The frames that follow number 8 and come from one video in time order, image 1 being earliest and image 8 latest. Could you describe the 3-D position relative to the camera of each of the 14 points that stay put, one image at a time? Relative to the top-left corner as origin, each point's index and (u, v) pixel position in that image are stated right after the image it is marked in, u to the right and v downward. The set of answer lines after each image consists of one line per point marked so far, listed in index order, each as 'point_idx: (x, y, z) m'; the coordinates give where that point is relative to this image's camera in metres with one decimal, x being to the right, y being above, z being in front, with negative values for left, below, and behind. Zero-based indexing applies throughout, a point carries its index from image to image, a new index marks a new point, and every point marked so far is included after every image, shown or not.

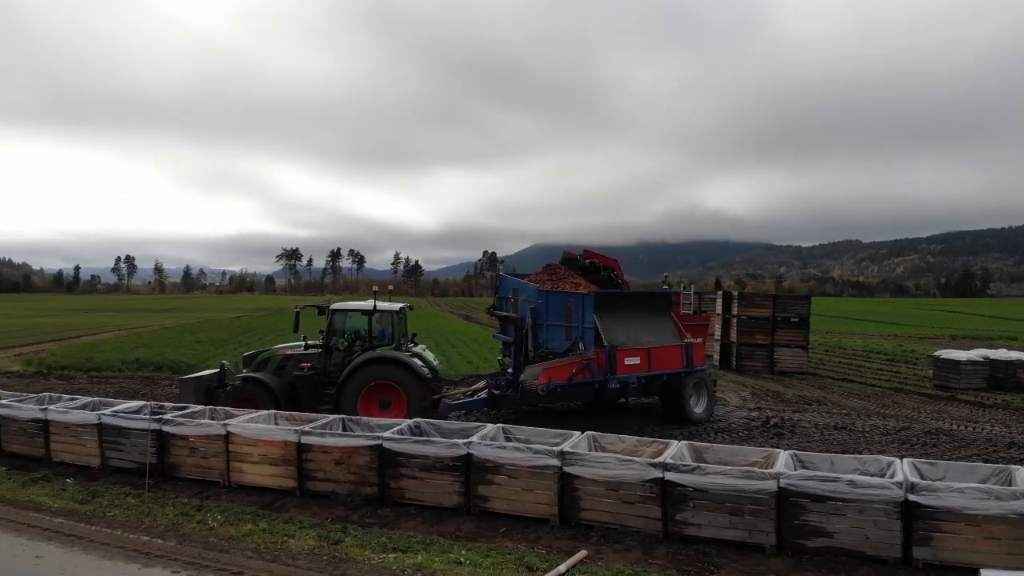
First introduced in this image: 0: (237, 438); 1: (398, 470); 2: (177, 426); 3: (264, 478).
0: (-3.2, -1.8, +7.1) m
1: (-1.3, -2.1, +6.9) m
2: (-4.0, -1.7, +7.2) m
3: (-2.9, -2.2, +7.1) m
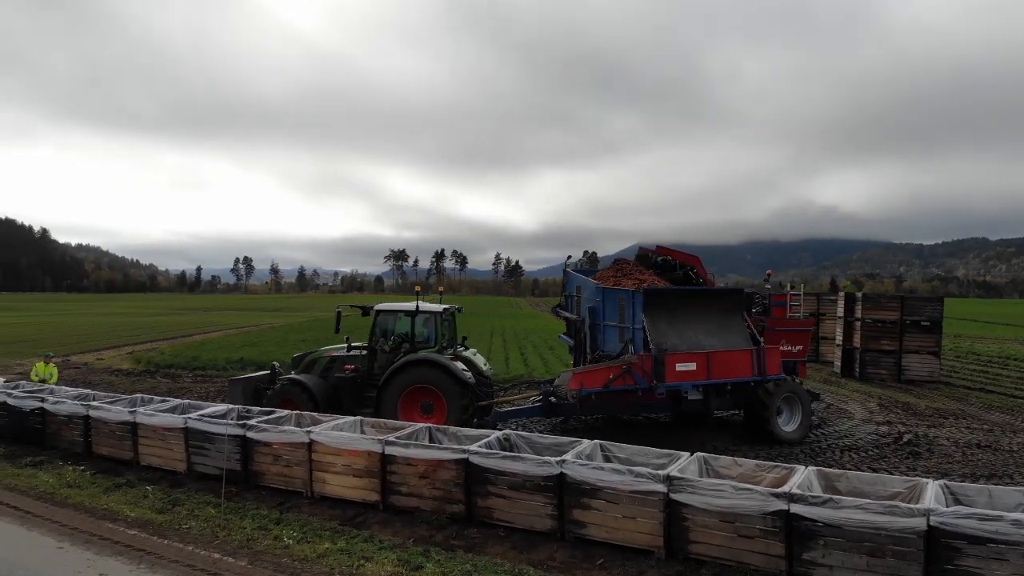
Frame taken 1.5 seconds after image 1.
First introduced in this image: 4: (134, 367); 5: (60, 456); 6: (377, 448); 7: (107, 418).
0: (-2.2, -1.8, +6.8) m
1: (-0.3, -2.1, +6.4) m
2: (-2.9, -1.7, +7.1) m
3: (-1.8, -2.2, +6.7) m
4: (-9.2, -1.9, +14.6) m
5: (-5.8, -2.1, +7.7) m
6: (-1.5, -1.8, +6.7) m
7: (-5.1, -1.6, +7.6) m
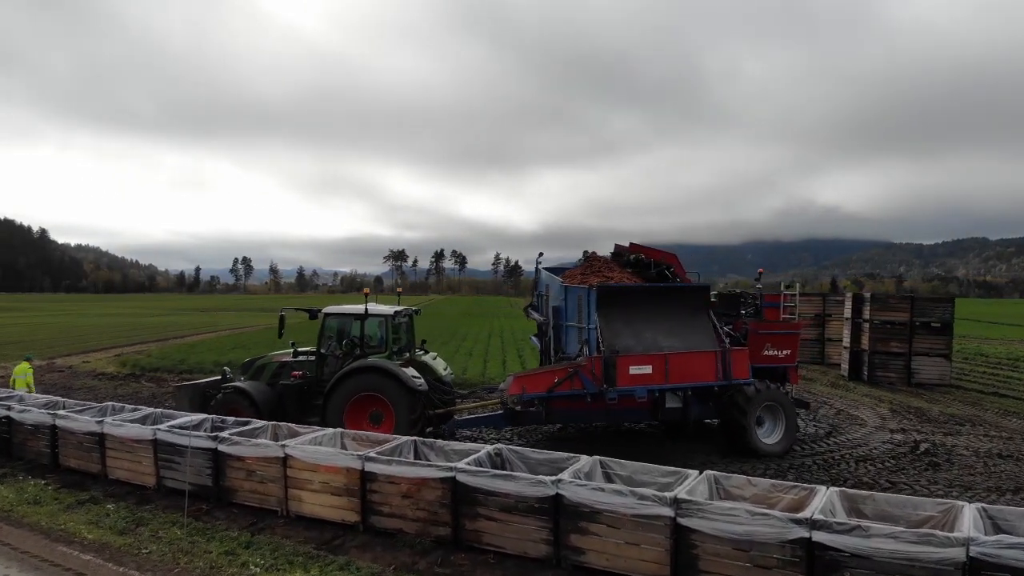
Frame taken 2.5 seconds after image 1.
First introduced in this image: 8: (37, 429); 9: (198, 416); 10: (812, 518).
0: (-2.2, -1.8, +6.3) m
1: (-0.4, -2.1, +5.8) m
2: (-3.0, -1.7, +6.5) m
3: (-1.9, -2.3, +6.2) m
4: (-9.2, -1.9, +14.1) m
5: (-5.8, -2.2, +7.2) m
6: (-1.6, -1.8, +6.1) m
7: (-5.1, -1.6, +7.1) m
8: (-5.8, -1.7, +7.3) m
9: (-3.8, -1.5, +7.2) m
10: (+2.5, -1.9, +5.1) m
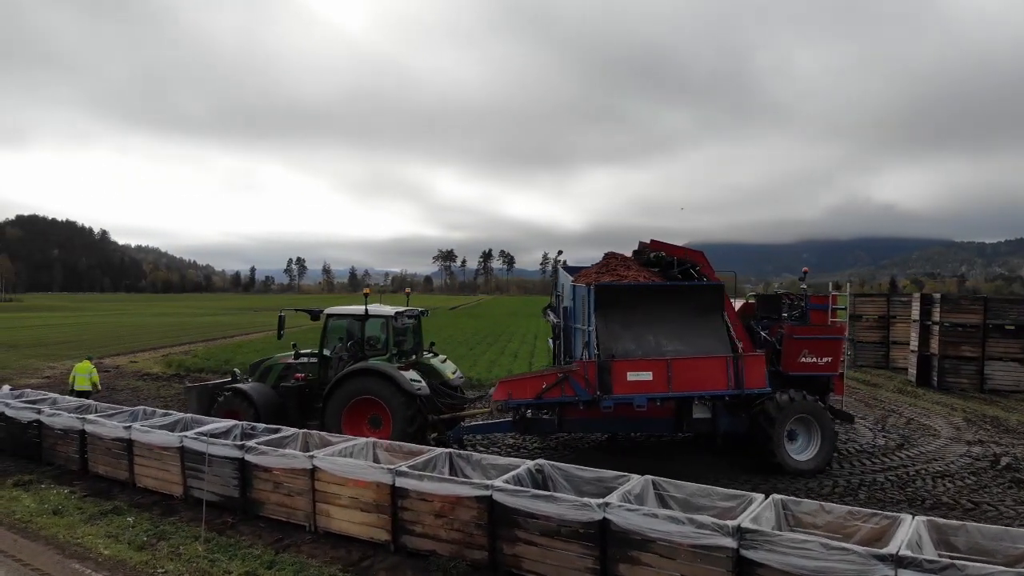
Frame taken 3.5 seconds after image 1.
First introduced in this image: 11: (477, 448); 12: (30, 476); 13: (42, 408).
0: (-1.8, -1.8, +5.9) m
1: (0.0, -2.1, +5.3) m
2: (-2.6, -1.7, +6.2) m
3: (-1.5, -2.3, +5.8) m
4: (-8.2, -1.9, +14.2) m
5: (-5.4, -2.2, +7.1) m
6: (-1.2, -1.8, +5.7) m
7: (-4.7, -1.7, +6.9) m
8: (-5.3, -1.7, +7.2) m
9: (-3.3, -1.5, +7.0) m
10: (+2.8, -1.9, +4.4) m
11: (-0.7, -2.5, +9.5) m
12: (-5.8, -2.3, +7.2) m
13: (-5.9, -1.5, +7.6) m
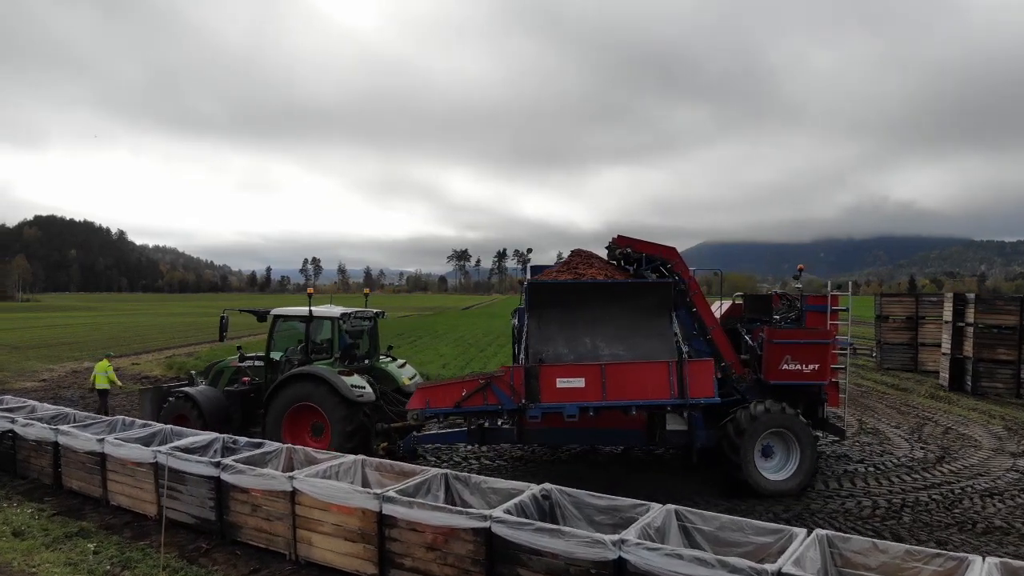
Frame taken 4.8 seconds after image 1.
0: (-1.8, -1.8, +5.3) m
1: (0.0, -2.2, +4.6) m
2: (-2.5, -1.7, +5.6) m
3: (-1.5, -2.3, +5.1) m
4: (-7.9, -1.9, +13.8) m
5: (-5.3, -2.2, +6.6) m
6: (-1.2, -1.8, +5.0) m
7: (-4.6, -1.7, +6.4) m
8: (-5.2, -1.7, +6.6) m
9: (-3.2, -1.6, +6.4) m
10: (+2.8, -2.0, +3.6) m
11: (-0.6, -2.5, +8.8) m
12: (-5.7, -2.3, +6.7) m
13: (-5.8, -1.5, +7.1) m
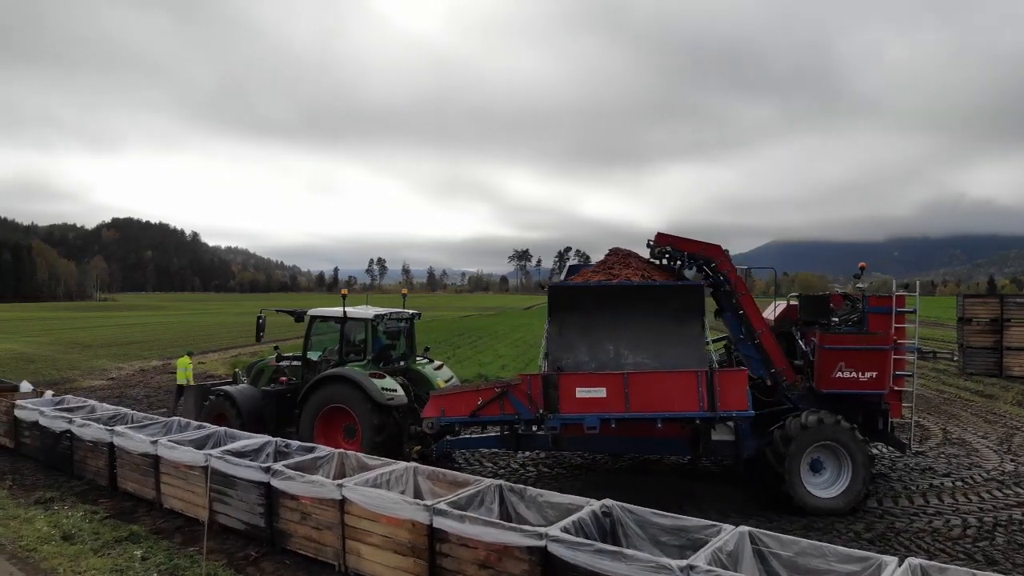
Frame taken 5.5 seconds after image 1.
0: (-1.3, -1.8, +5.1) m
1: (+0.4, -2.2, +4.2) m
2: (-2.0, -1.7, +5.5) m
3: (-1.0, -2.3, +4.9) m
4: (-6.5, -1.9, +14.2) m
5: (-4.7, -2.2, +6.7) m
6: (-0.7, -1.8, +4.8) m
7: (-4.0, -1.7, +6.5) m
8: (-4.6, -1.7, +6.8) m
9: (-2.6, -1.6, +6.3) m
10: (+3.1, -2.0, +2.9) m
11: (+0.2, -2.5, +8.5) m
12: (-5.1, -2.3, +6.8) m
13: (-5.1, -1.5, +7.3) m
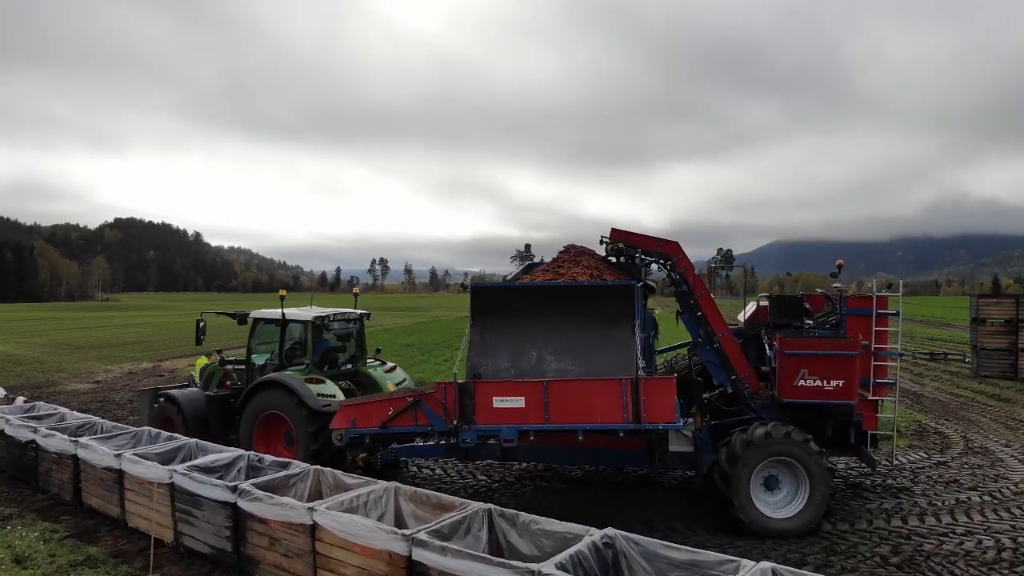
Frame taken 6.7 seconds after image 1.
0: (-1.4, -1.8, +4.5) m
1: (+0.4, -2.2, +3.7) m
2: (-2.1, -1.7, +4.9) m
3: (-1.1, -2.3, +4.4) m
4: (-6.6, -1.9, +13.6) m
5: (-4.7, -2.2, +6.2) m
6: (-0.8, -1.8, +4.2) m
7: (-4.1, -1.7, +5.9) m
8: (-4.6, -1.7, +6.2) m
9: (-2.7, -1.6, +5.8) m
10: (+3.0, -2.0, +2.4) m
11: (+0.2, -2.6, +7.9) m
12: (-5.2, -2.3, +6.3) m
13: (-5.2, -1.5, +6.7) m
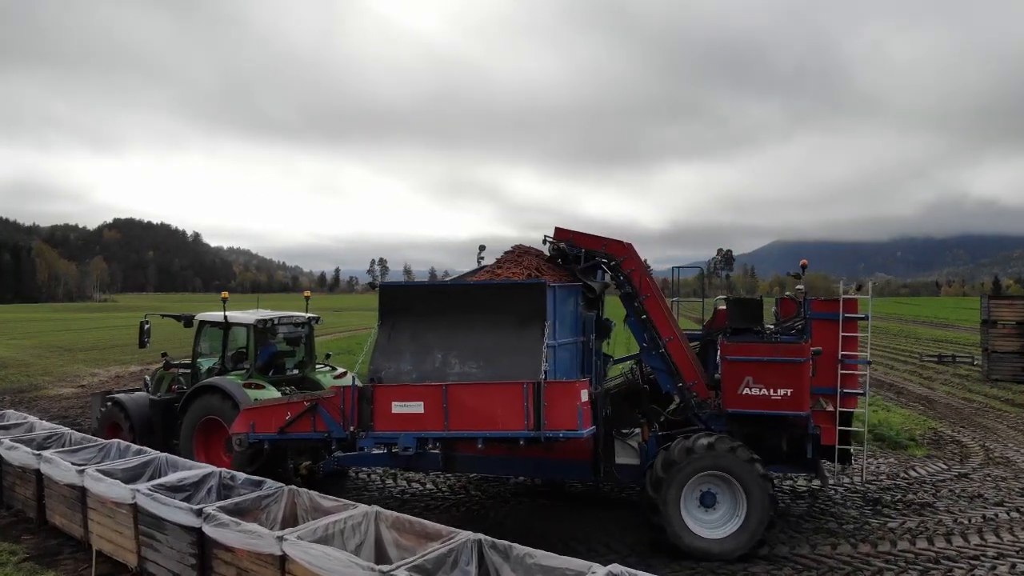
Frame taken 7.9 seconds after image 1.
0: (-1.4, -1.9, +4.1) m
1: (+0.3, -2.2, +3.2) m
2: (-2.1, -1.8, +4.5) m
3: (-1.2, -2.3, +3.9) m
4: (-6.6, -2.0, +13.2) m
5: (-4.8, -2.2, +5.7) m
6: (-0.8, -1.9, +3.8) m
7: (-4.1, -1.7, +5.5) m
8: (-4.7, -1.8, +5.8) m
9: (-2.7, -1.6, +5.3) m
10: (+3.0, -2.0, +1.9) m
11: (+0.1, -2.6, +7.5) m
12: (-5.2, -2.3, +5.9) m
13: (-5.2, -1.5, +6.3) m
